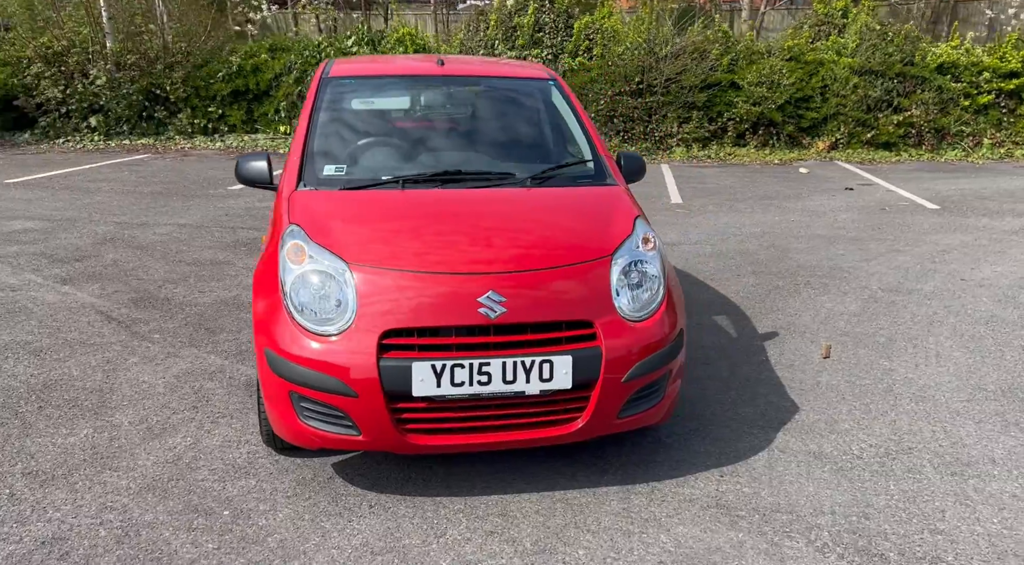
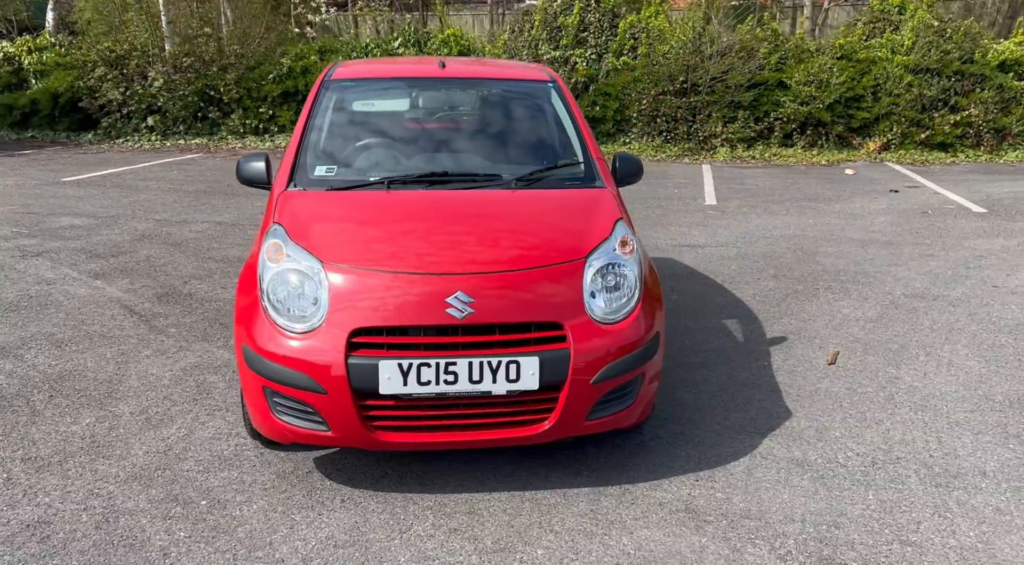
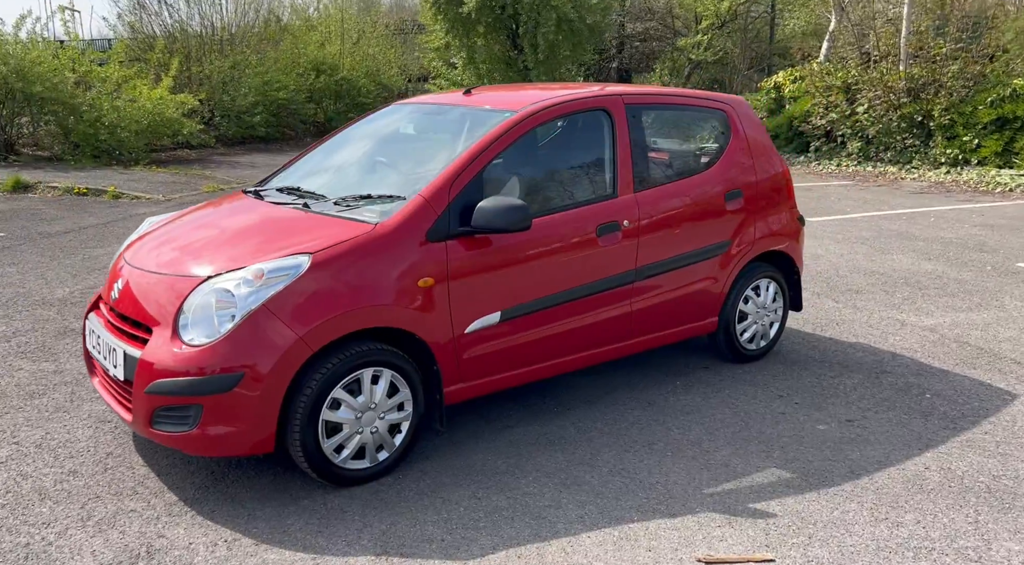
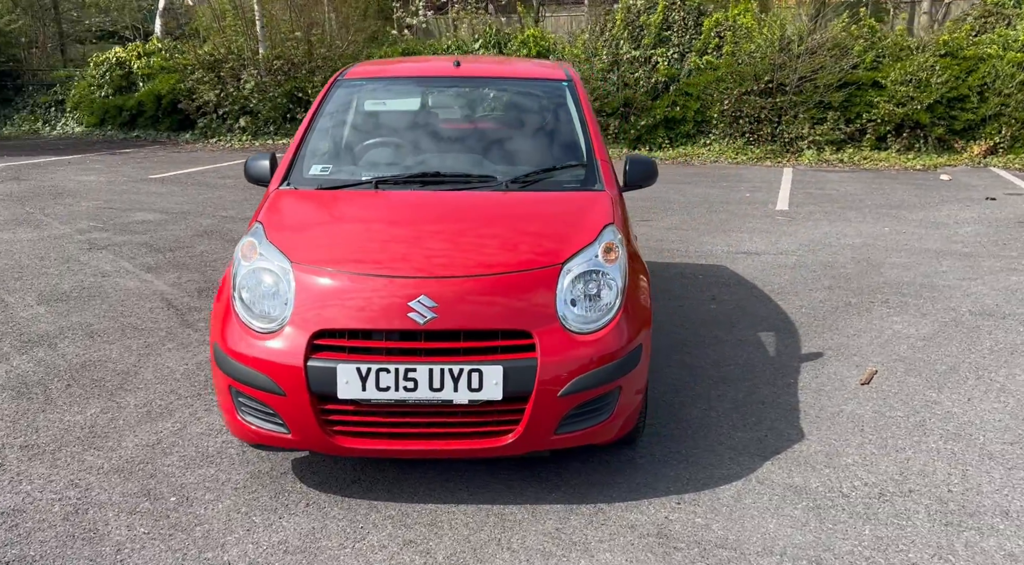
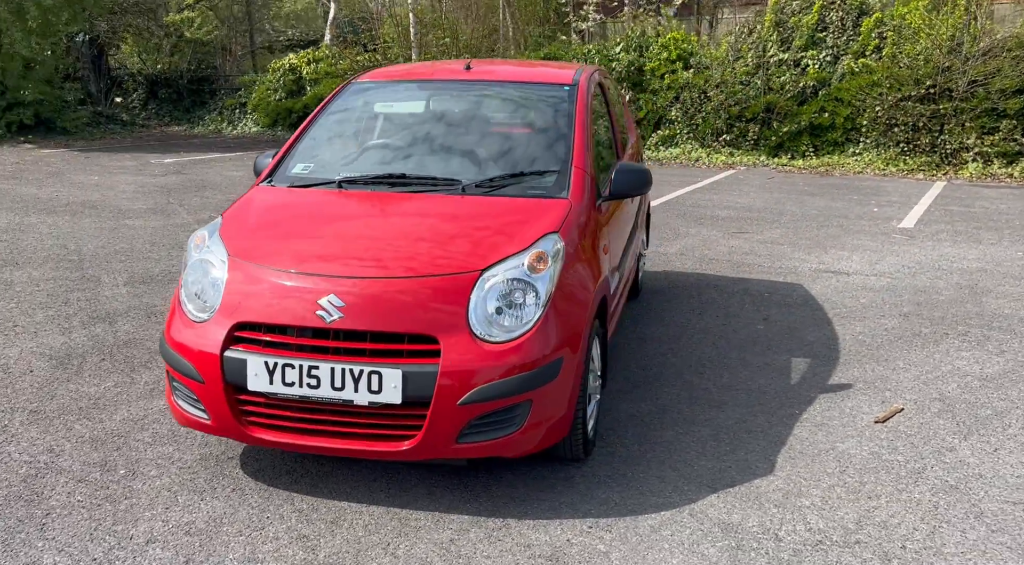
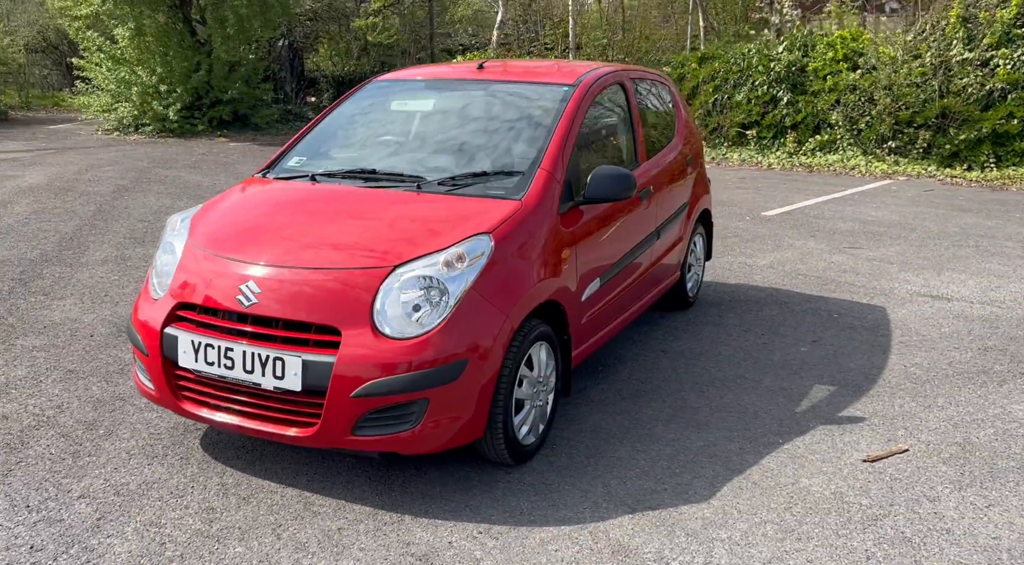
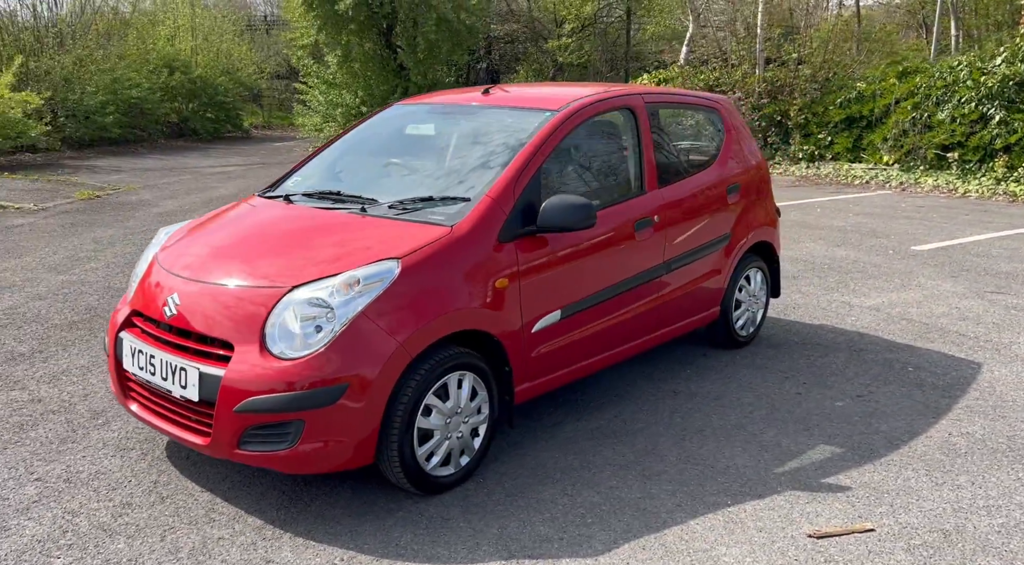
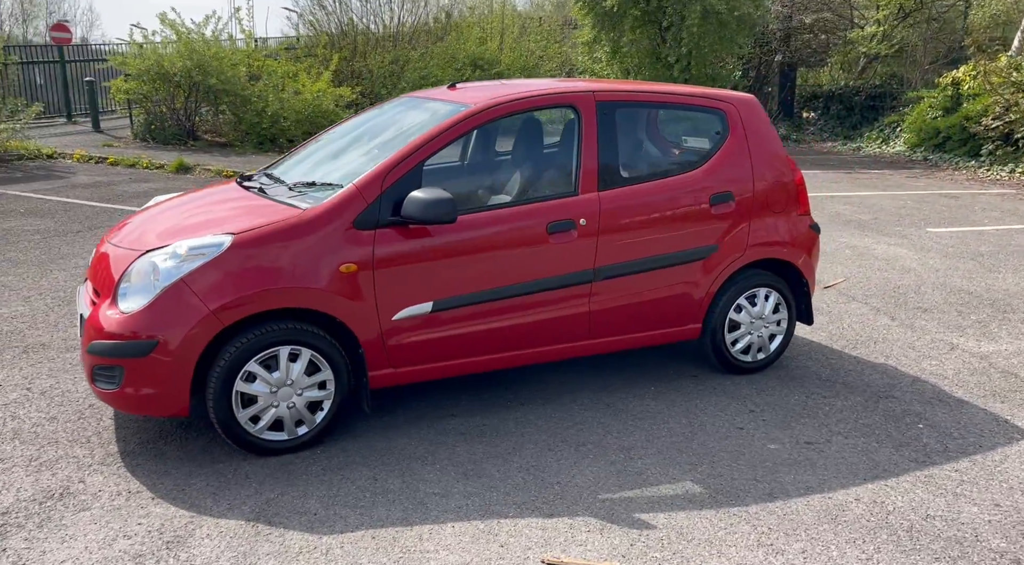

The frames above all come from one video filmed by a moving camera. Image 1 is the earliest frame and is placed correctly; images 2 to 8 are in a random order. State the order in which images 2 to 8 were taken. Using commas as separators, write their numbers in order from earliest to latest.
2, 4, 5, 6, 7, 3, 8
